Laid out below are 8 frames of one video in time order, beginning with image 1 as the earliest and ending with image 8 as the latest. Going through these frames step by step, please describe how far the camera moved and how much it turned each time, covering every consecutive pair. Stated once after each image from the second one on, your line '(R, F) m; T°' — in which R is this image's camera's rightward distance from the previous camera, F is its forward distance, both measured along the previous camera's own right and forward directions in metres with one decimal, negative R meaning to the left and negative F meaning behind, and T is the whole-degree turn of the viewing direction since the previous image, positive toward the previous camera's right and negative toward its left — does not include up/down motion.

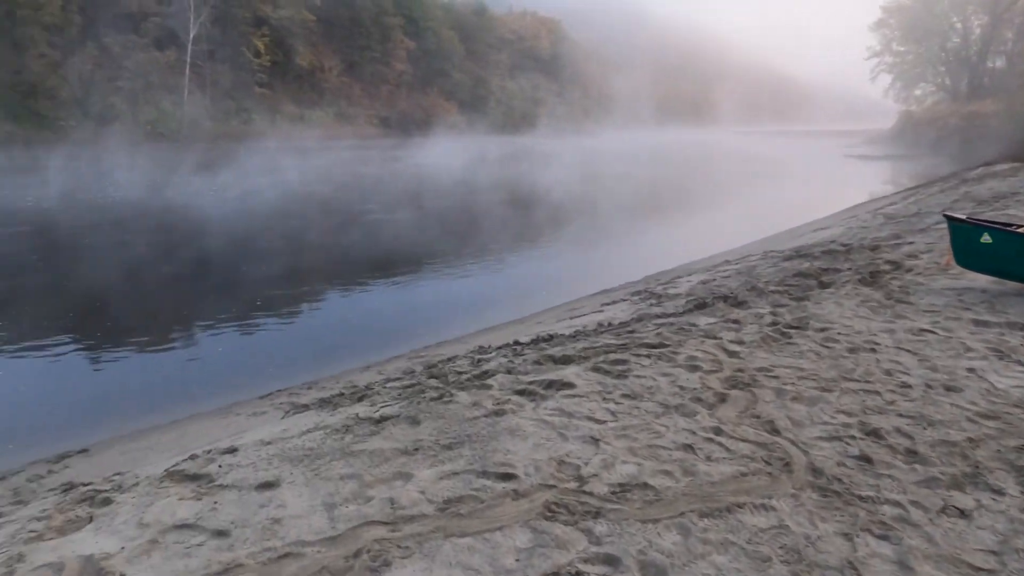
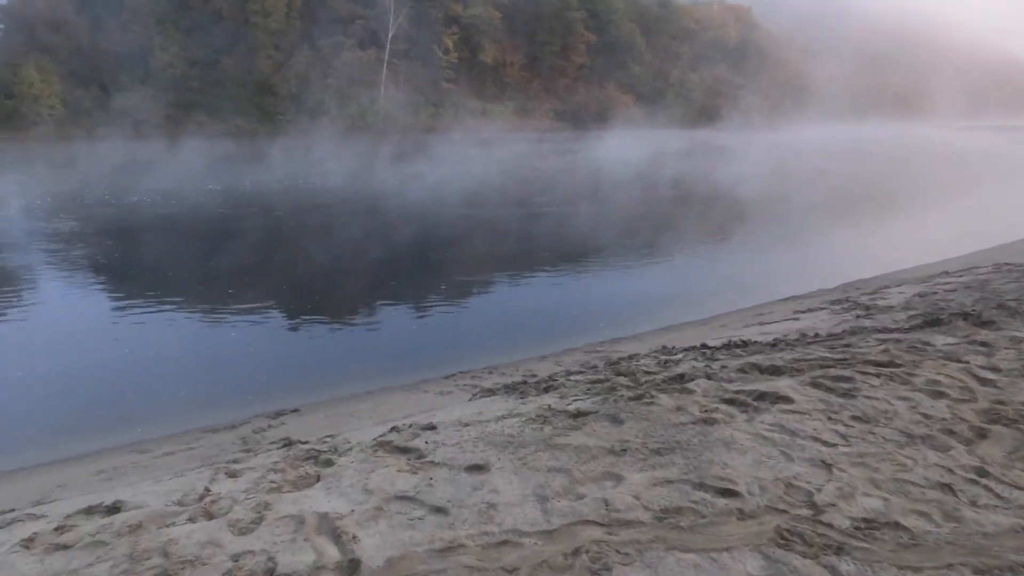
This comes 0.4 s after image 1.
(-0.2, +0.1) m; -14°
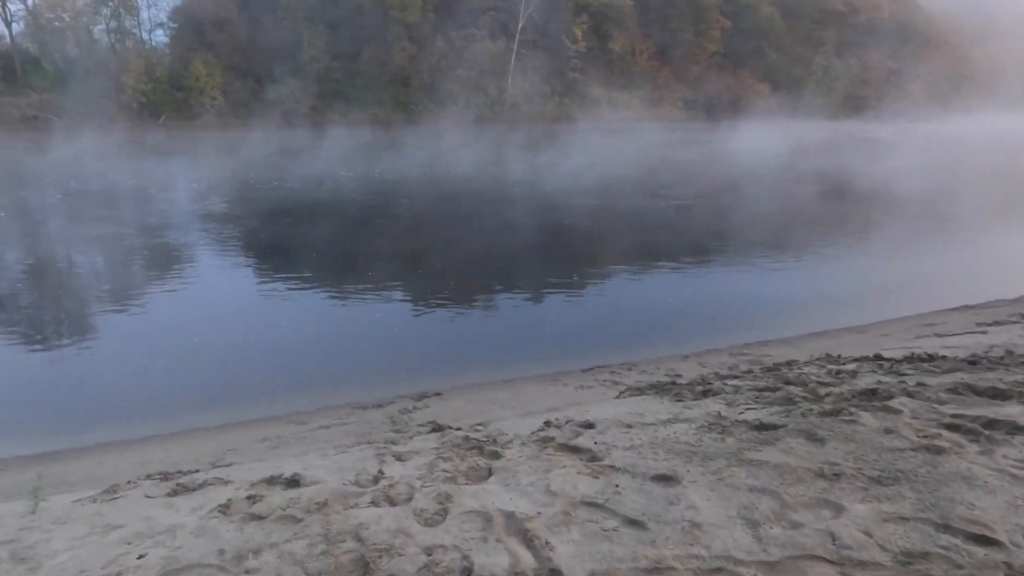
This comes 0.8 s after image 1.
(-0.3, +0.1) m; -10°
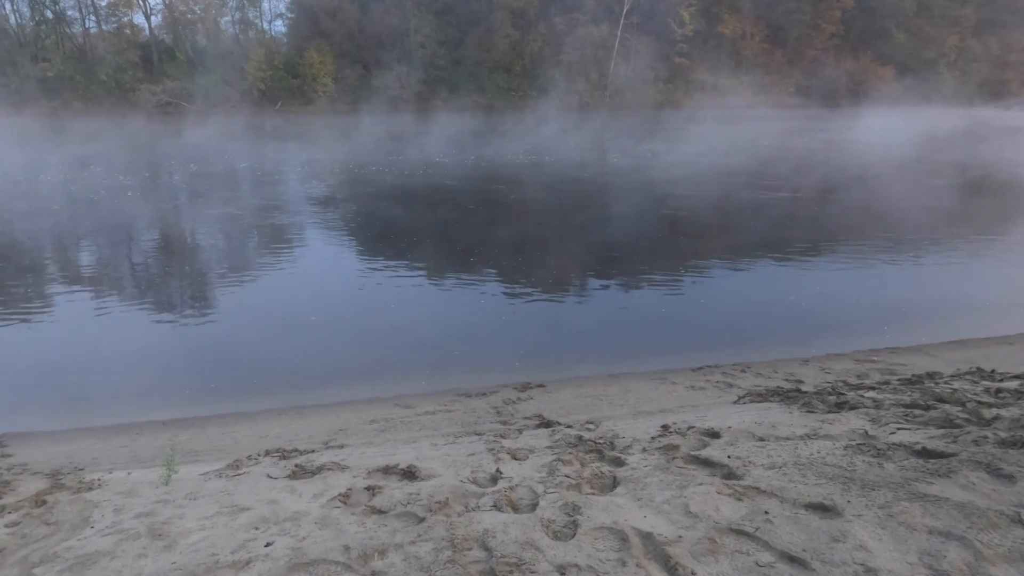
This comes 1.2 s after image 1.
(-0.2, +0.2) m; -8°
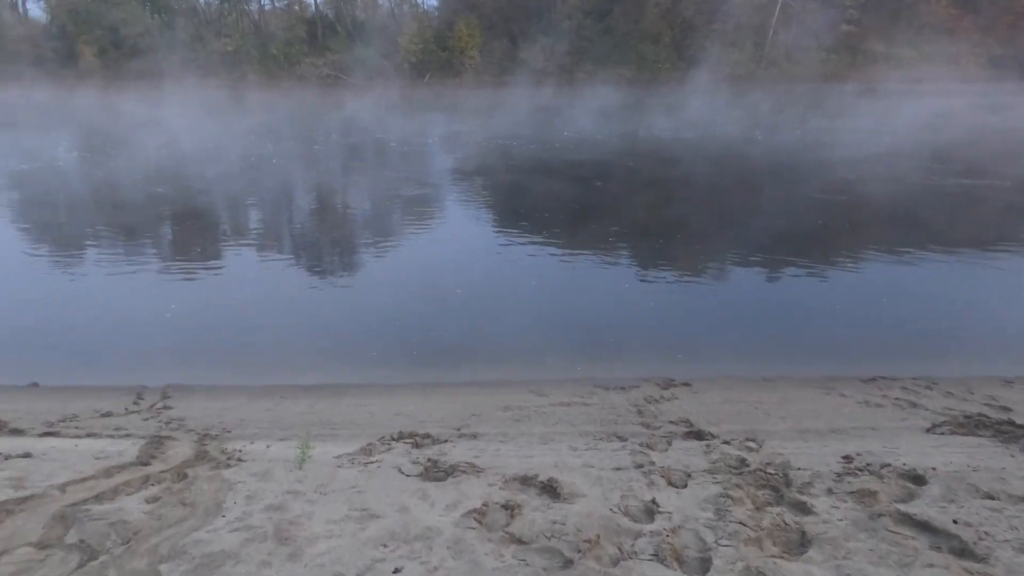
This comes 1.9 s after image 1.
(-0.2, +0.4) m; -11°
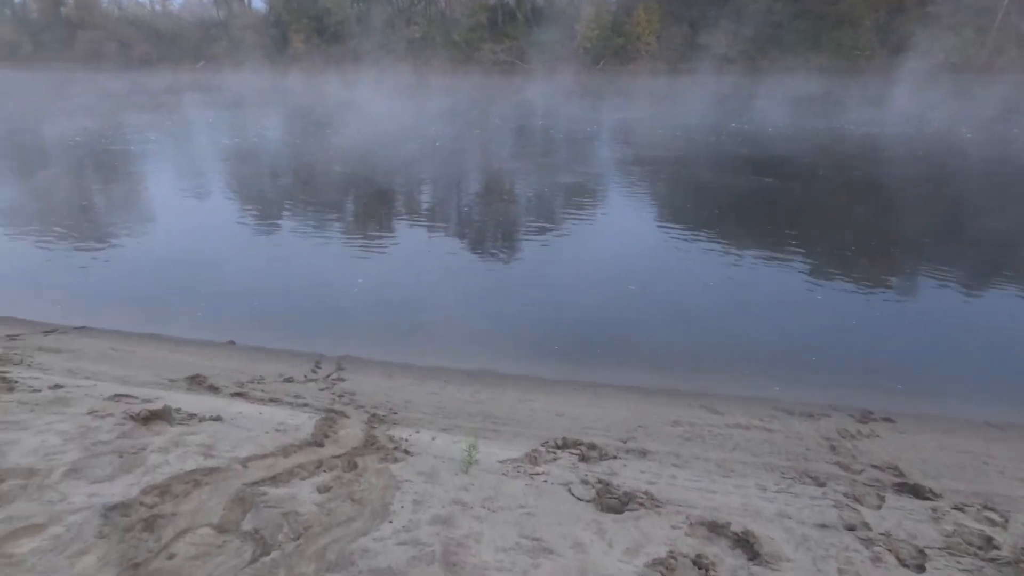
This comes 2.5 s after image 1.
(-0.2, +0.3) m; -13°
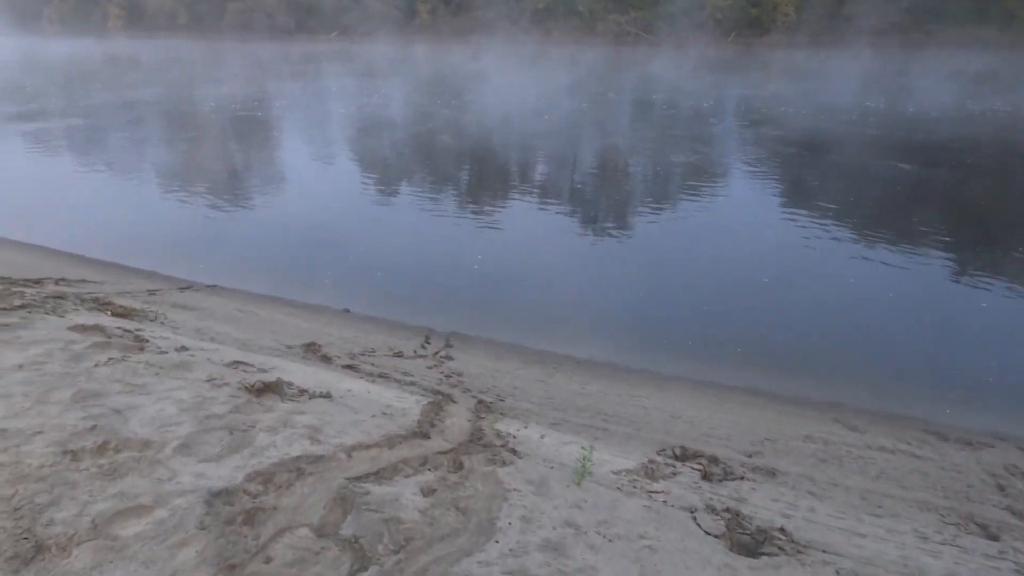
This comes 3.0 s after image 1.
(-0.1, +0.3) m; -9°
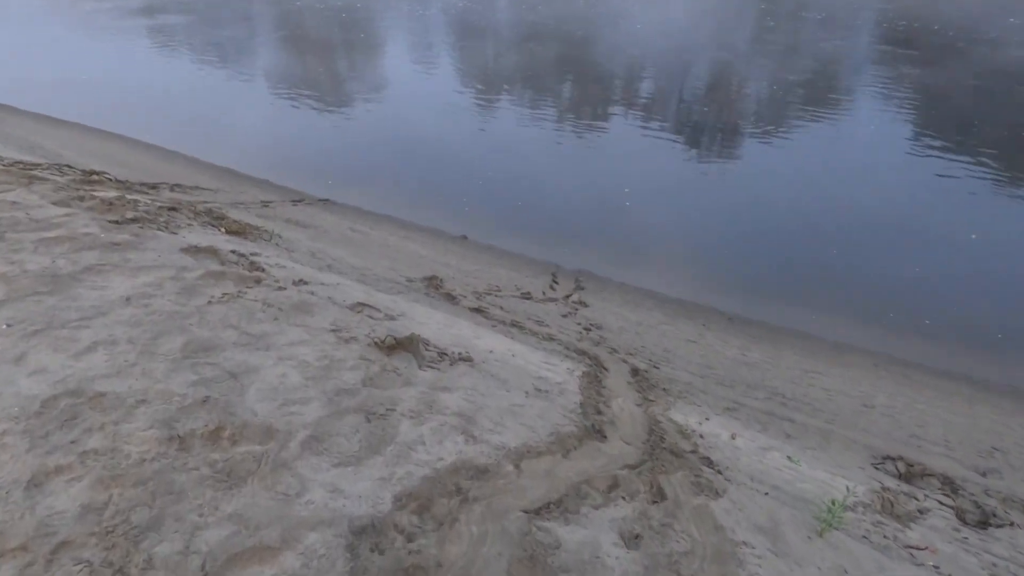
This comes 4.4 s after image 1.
(-0.5, +0.8) m; -7°
